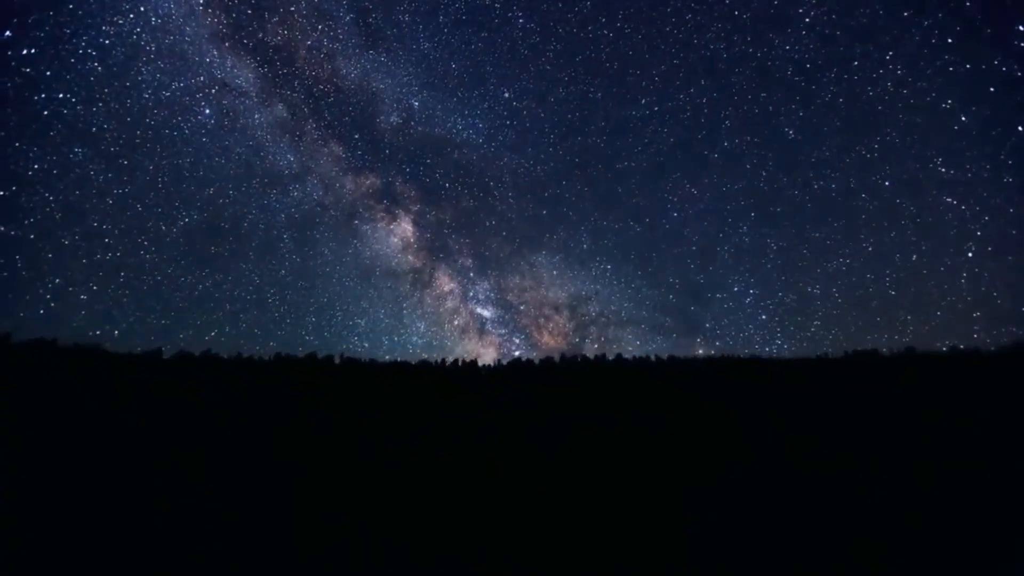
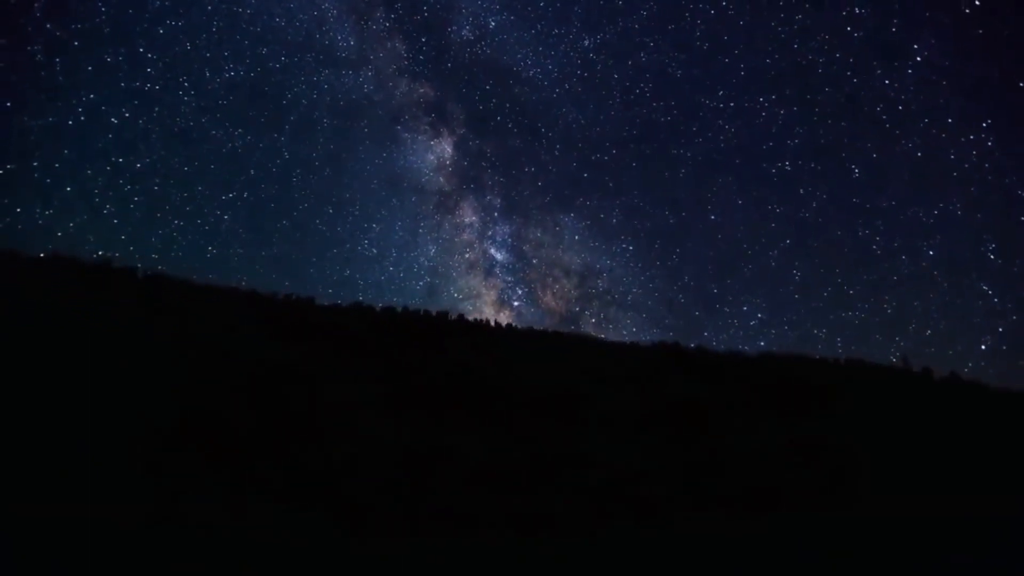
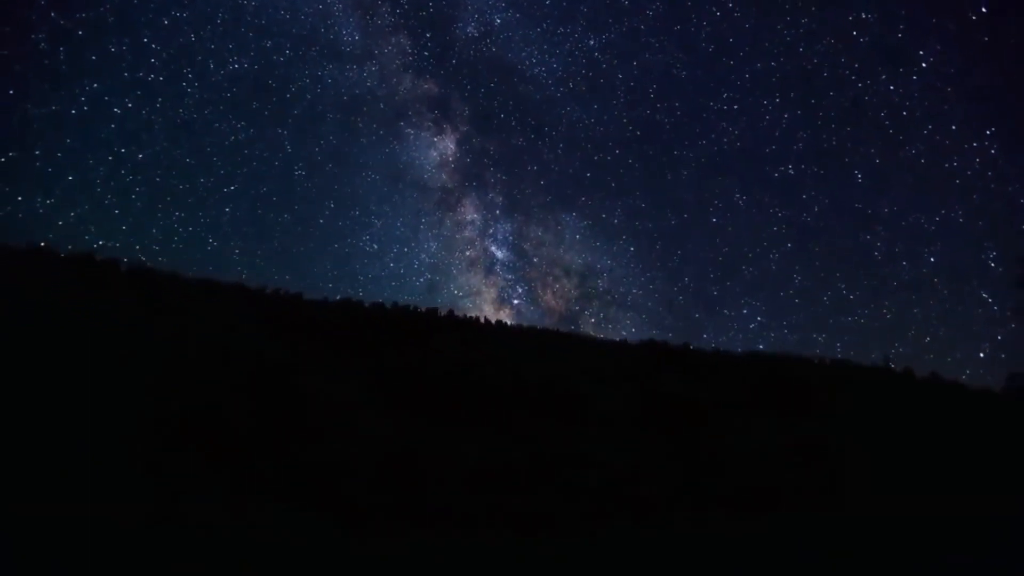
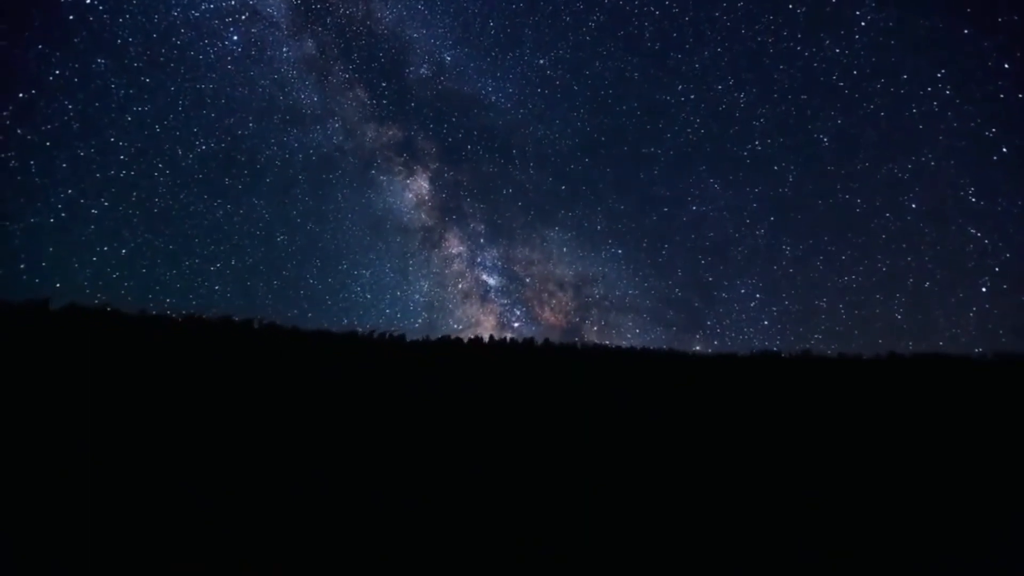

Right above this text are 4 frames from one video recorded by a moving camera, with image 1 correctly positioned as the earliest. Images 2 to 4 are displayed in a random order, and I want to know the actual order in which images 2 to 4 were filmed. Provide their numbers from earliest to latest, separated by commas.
4, 2, 3
